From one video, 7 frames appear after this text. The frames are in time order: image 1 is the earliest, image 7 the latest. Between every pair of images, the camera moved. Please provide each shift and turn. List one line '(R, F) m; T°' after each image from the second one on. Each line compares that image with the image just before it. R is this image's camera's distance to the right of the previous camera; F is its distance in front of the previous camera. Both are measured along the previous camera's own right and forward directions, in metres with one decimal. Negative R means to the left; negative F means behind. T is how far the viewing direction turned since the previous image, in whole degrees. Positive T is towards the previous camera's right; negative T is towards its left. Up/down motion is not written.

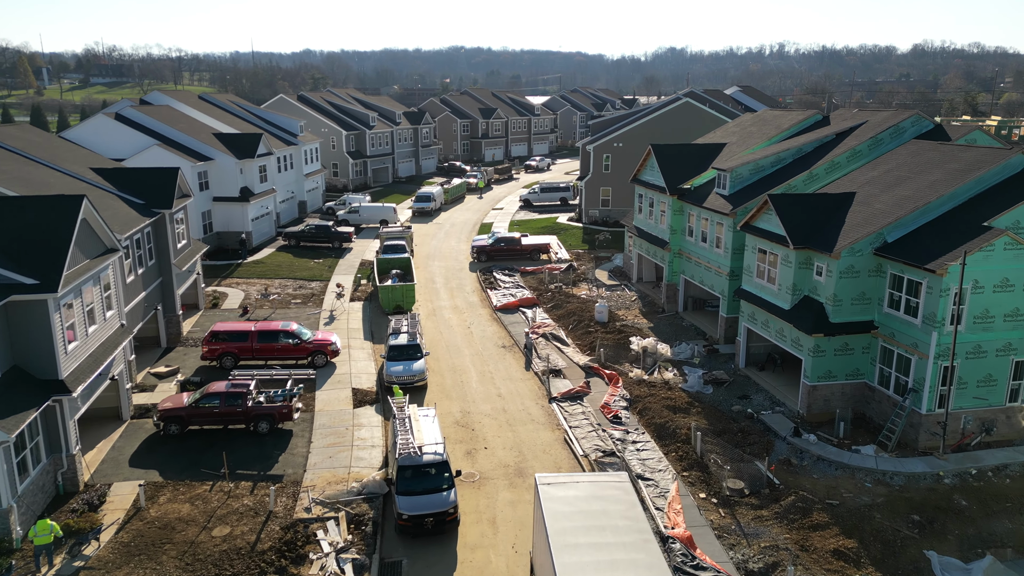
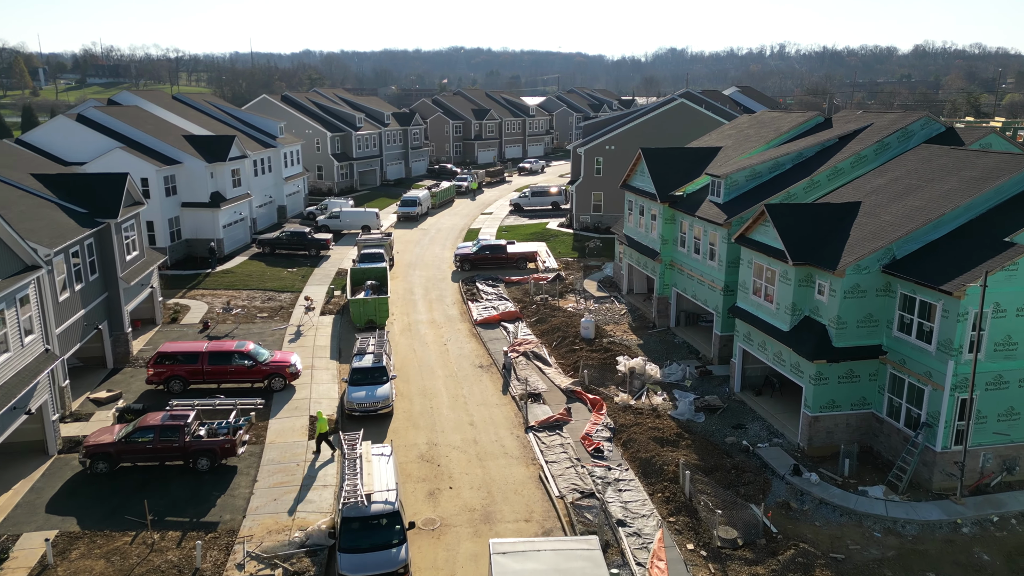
(+0.9, +2.2) m; 0°
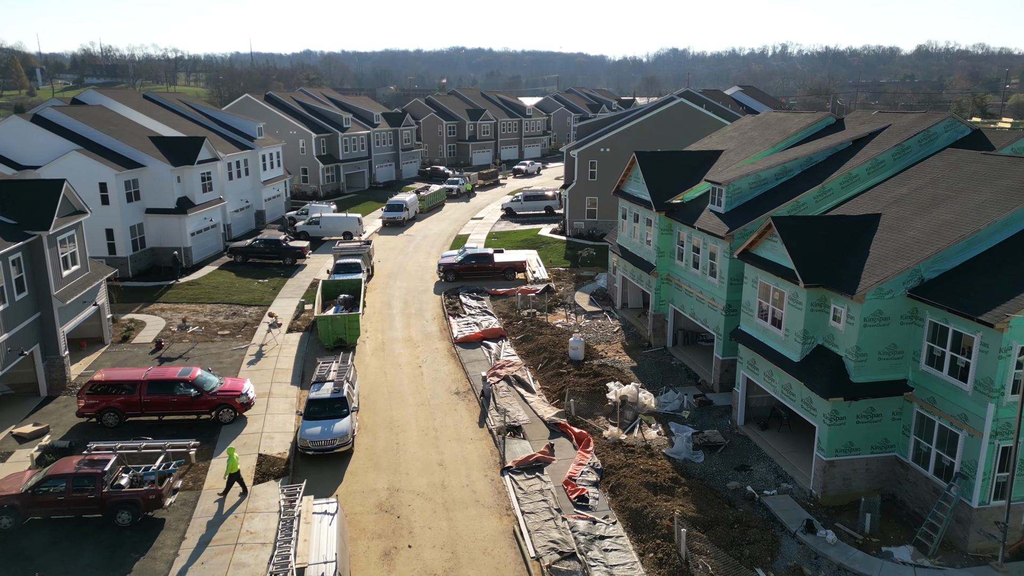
(+0.8, +2.7) m; 0°
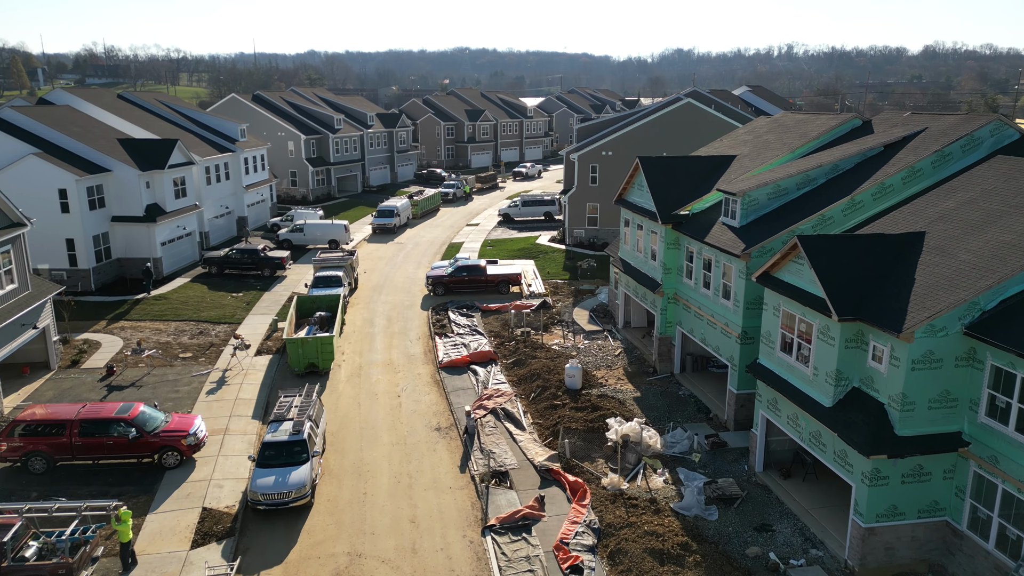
(+0.5, +2.8) m; 0°
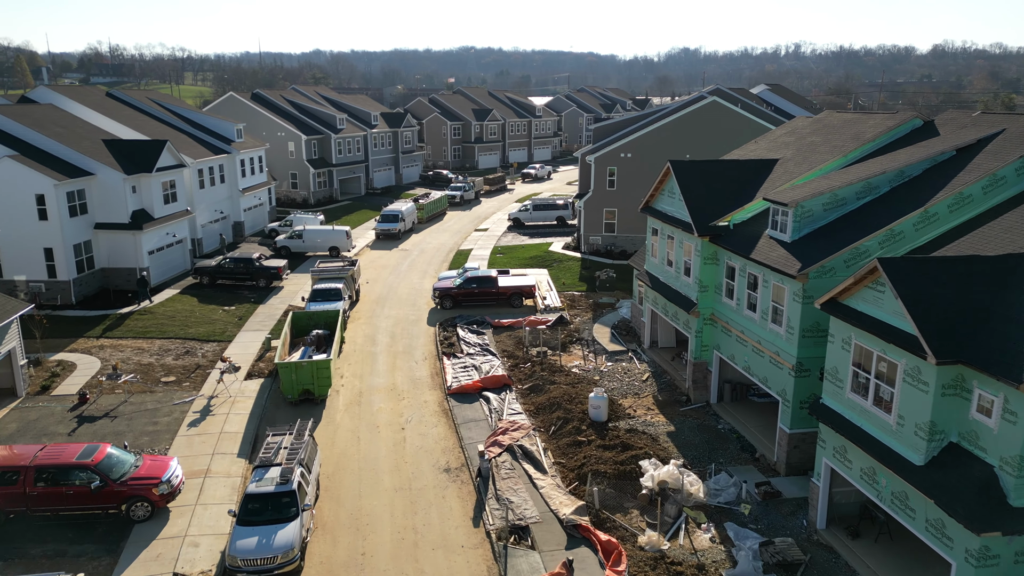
(-0.4, +2.7) m; 0°
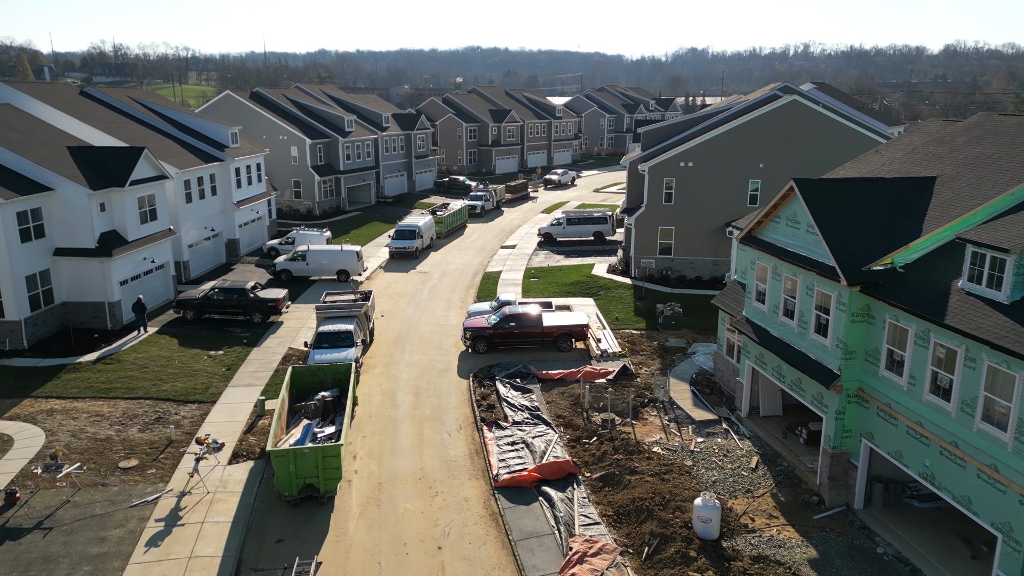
(-1.7, +6.0) m; 0°
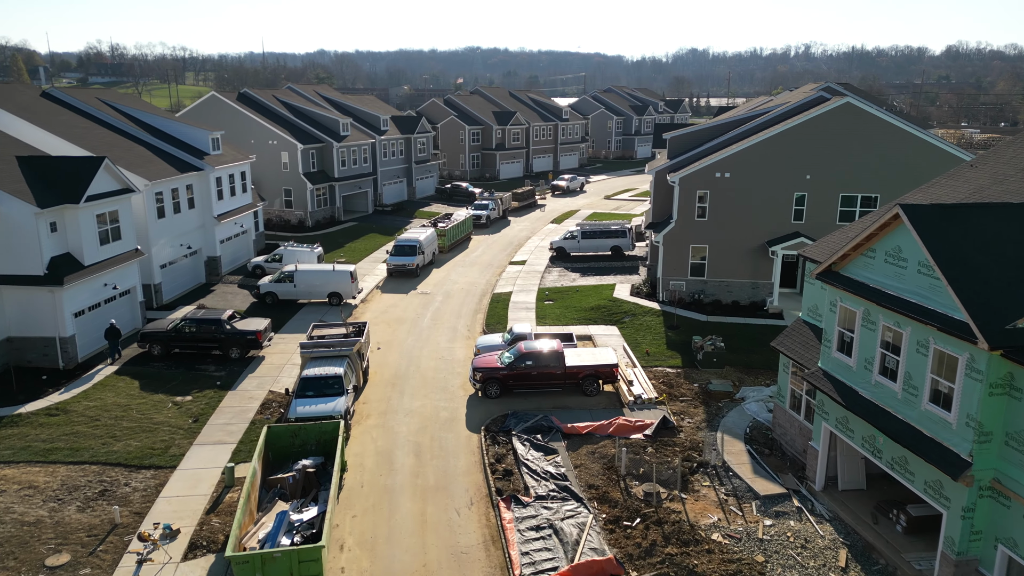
(-0.6, +3.9) m; 0°
